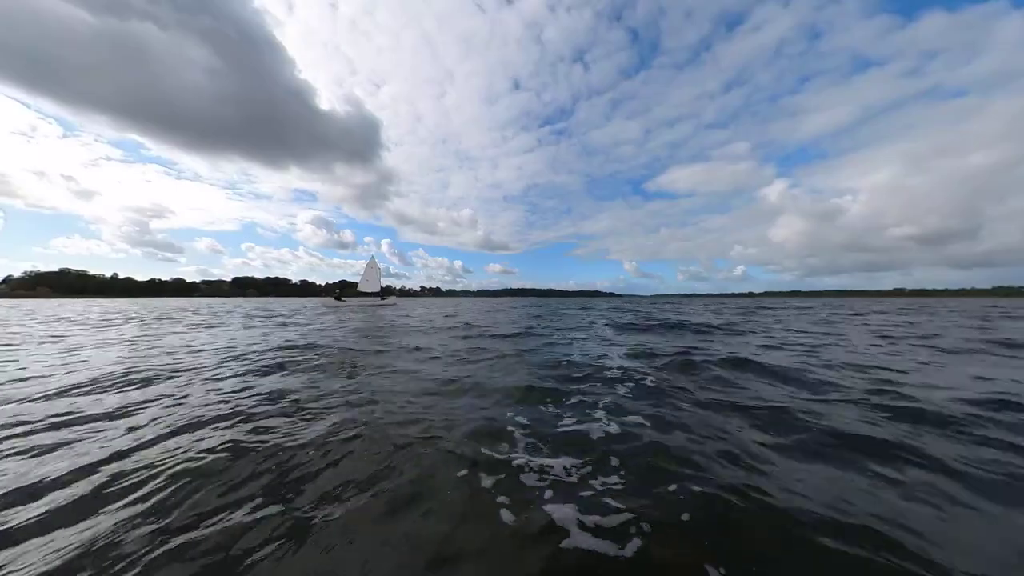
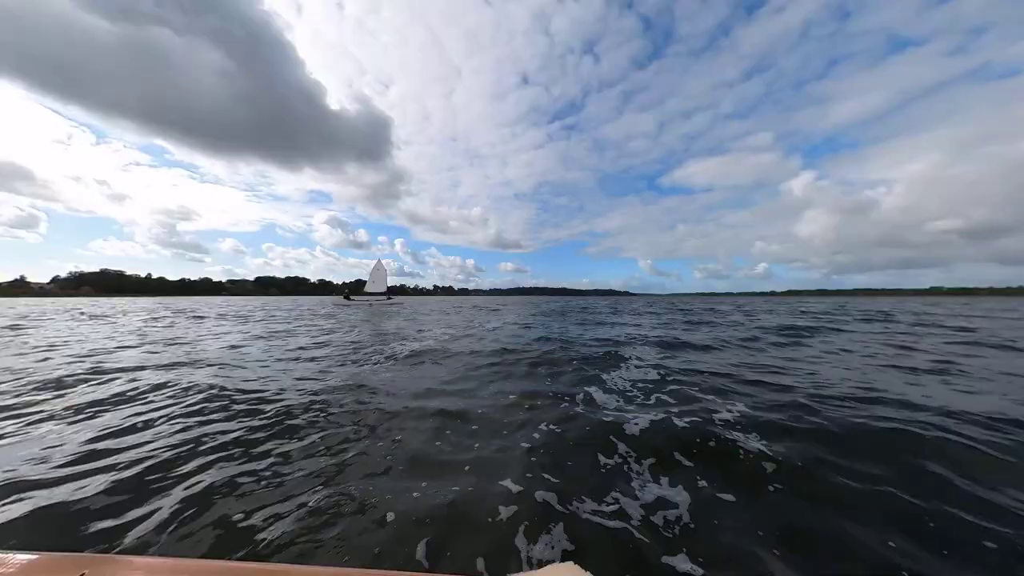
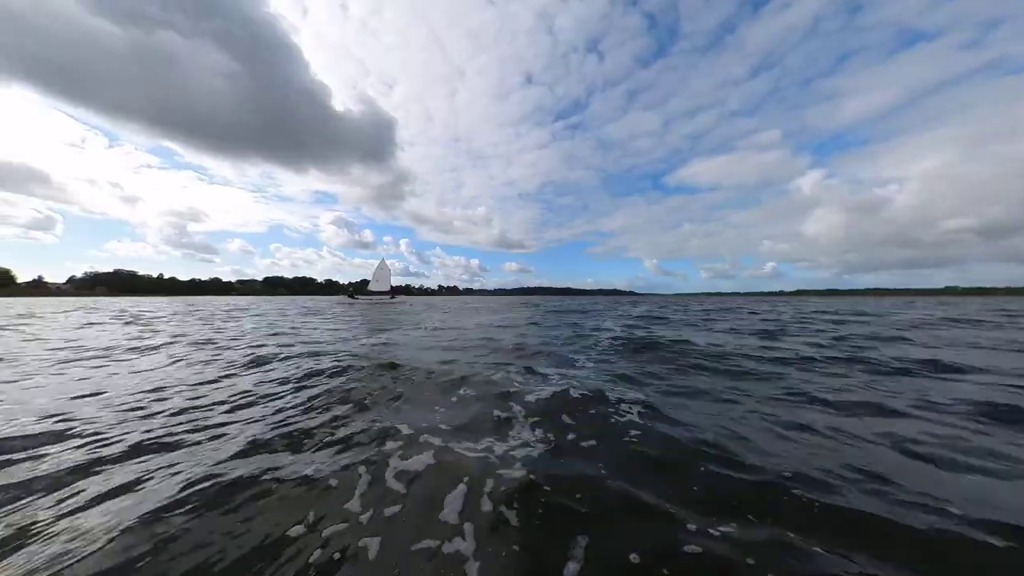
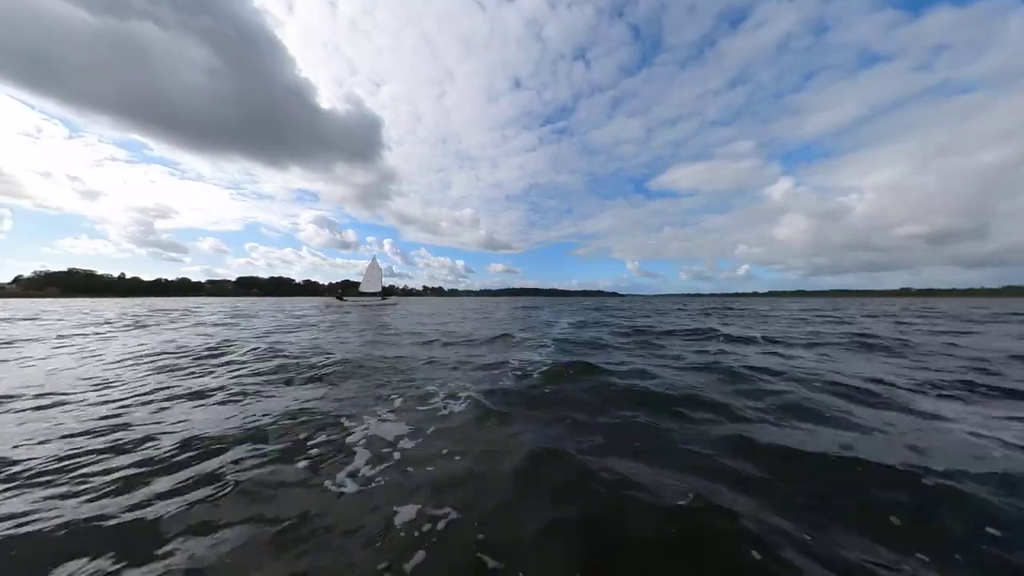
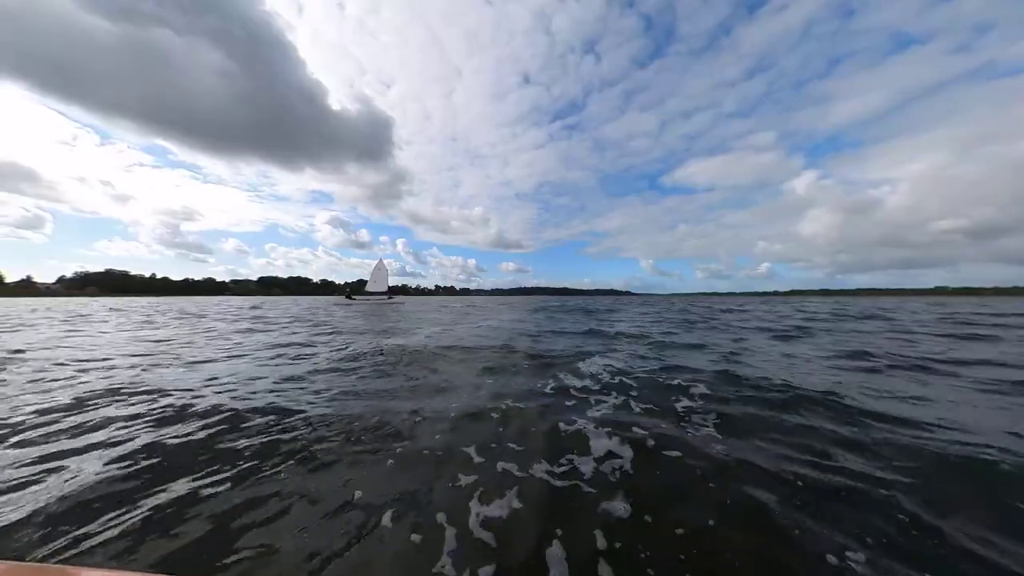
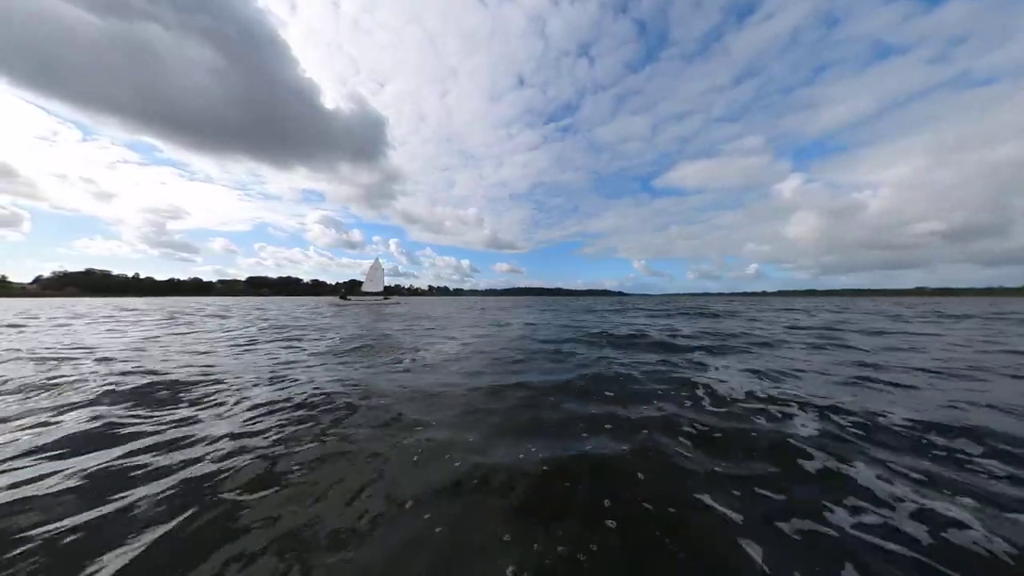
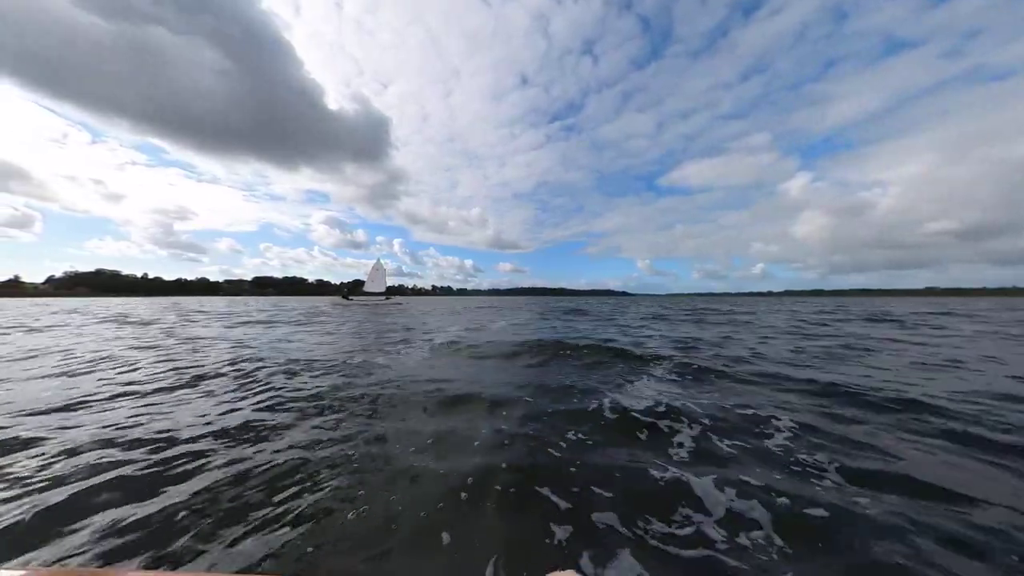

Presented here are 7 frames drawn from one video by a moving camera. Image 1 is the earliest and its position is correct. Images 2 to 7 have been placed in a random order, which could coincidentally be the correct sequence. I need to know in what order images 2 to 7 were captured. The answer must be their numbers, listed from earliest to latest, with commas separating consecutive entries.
4, 6, 7, 2, 5, 3
